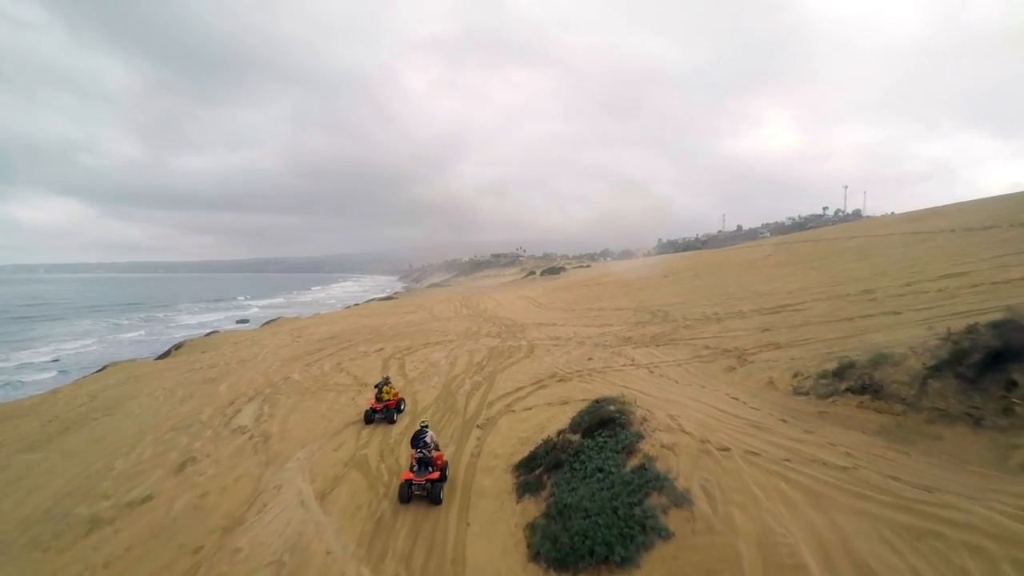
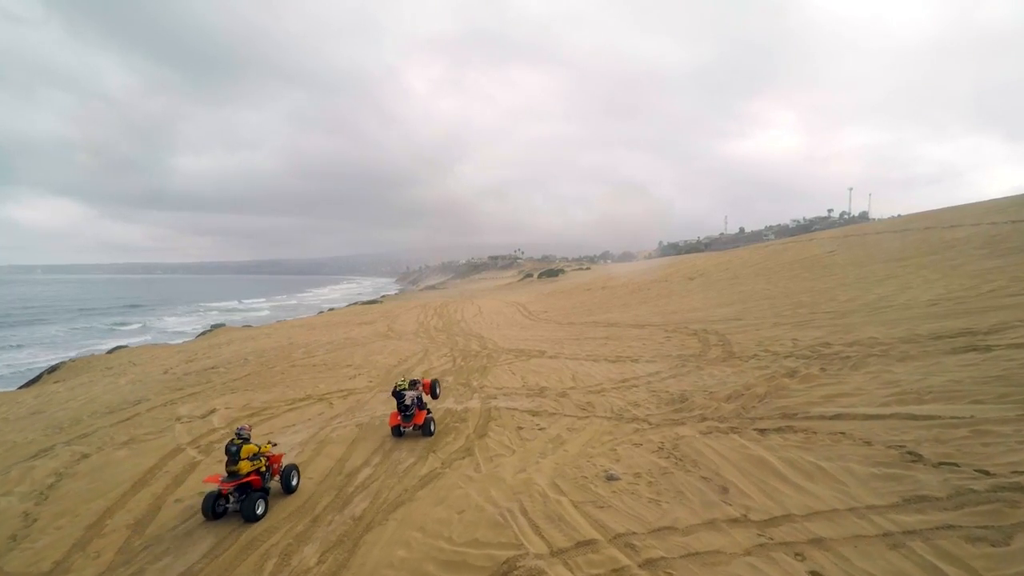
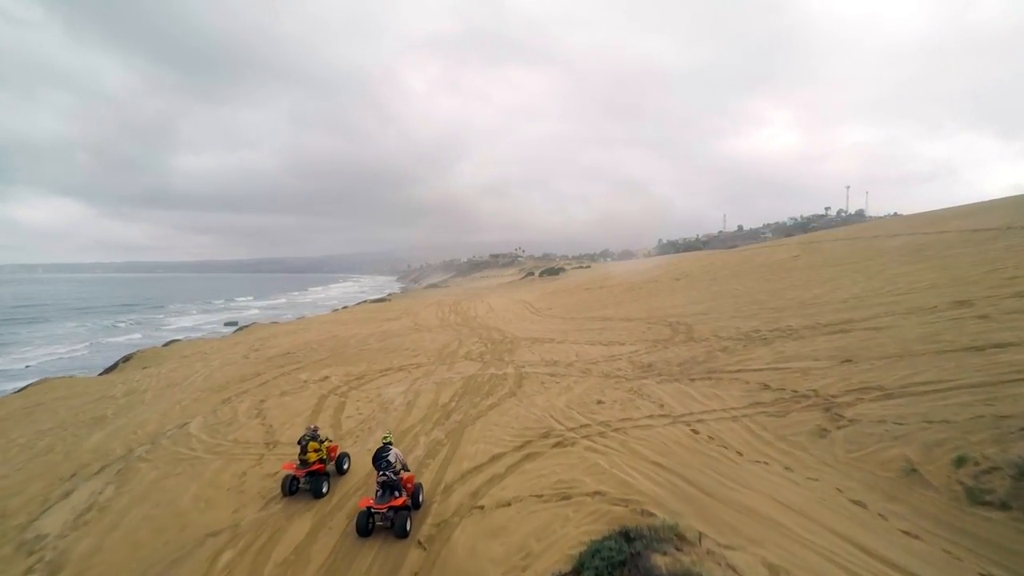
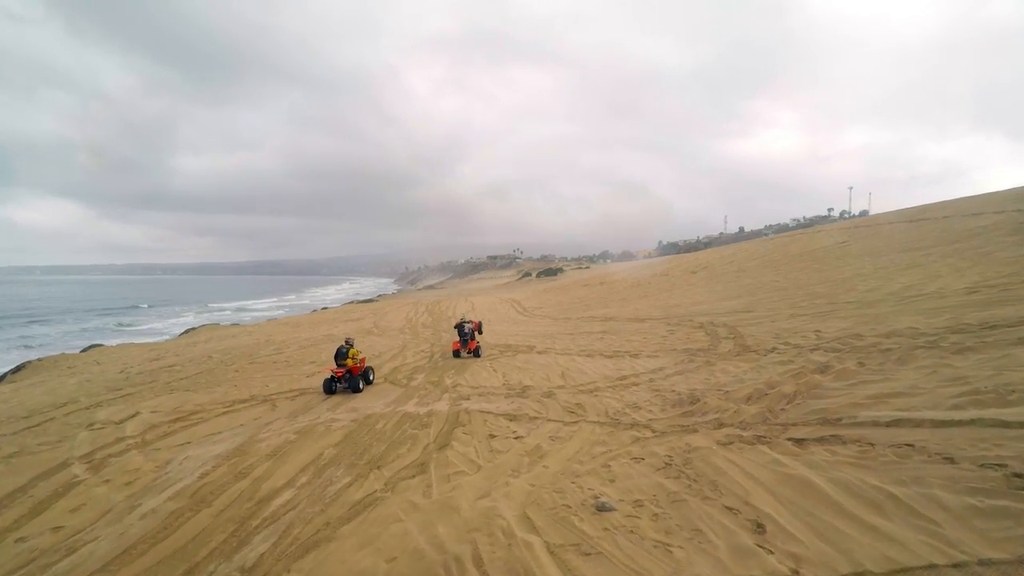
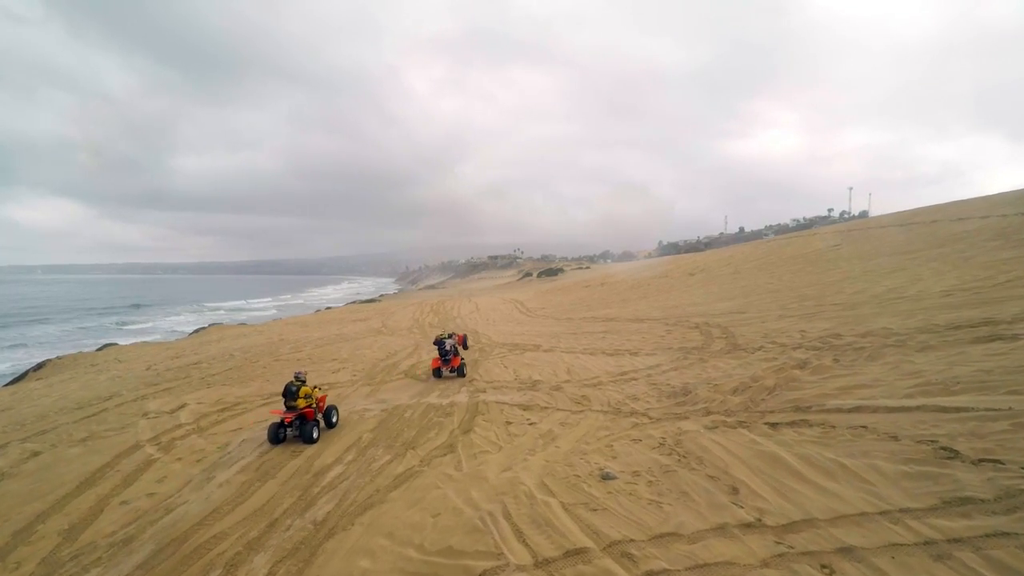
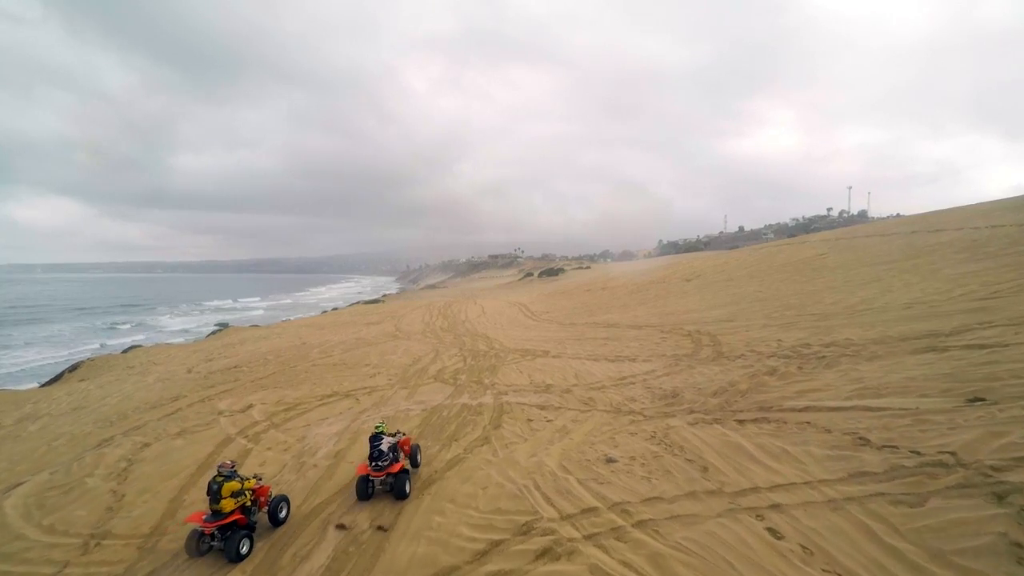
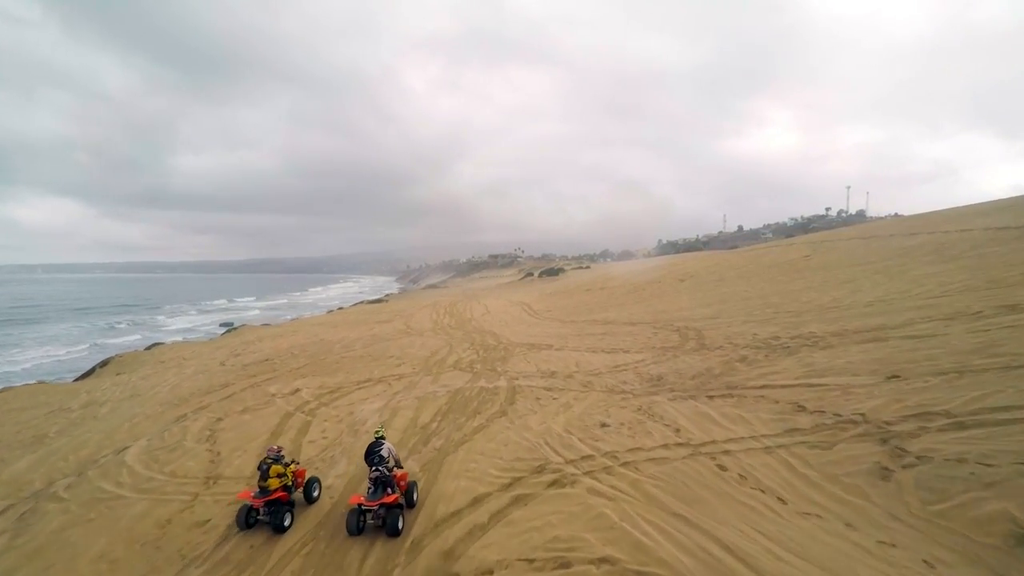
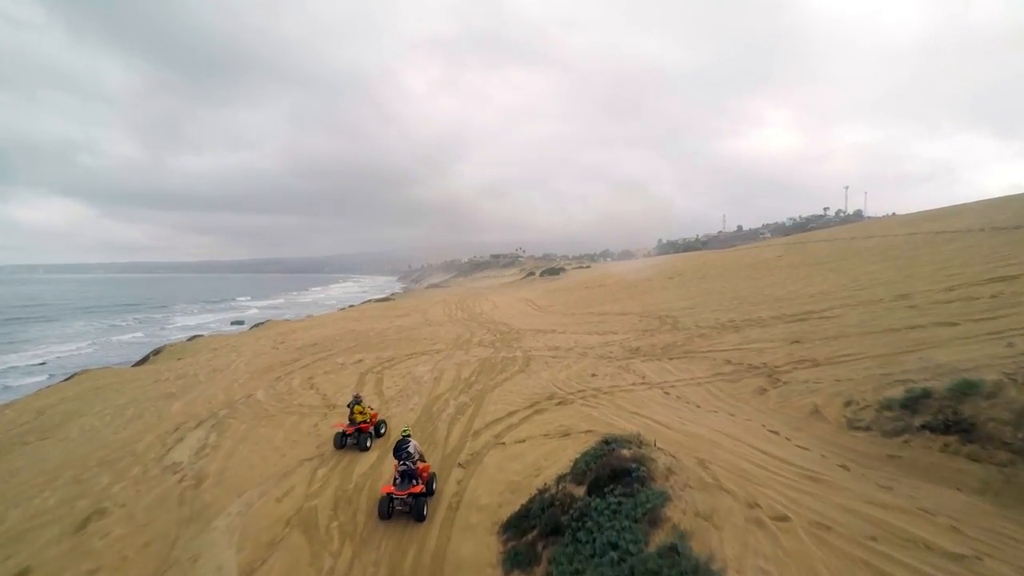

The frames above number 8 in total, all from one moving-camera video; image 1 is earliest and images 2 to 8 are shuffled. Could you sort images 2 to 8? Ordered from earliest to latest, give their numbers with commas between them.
8, 3, 7, 6, 2, 5, 4
